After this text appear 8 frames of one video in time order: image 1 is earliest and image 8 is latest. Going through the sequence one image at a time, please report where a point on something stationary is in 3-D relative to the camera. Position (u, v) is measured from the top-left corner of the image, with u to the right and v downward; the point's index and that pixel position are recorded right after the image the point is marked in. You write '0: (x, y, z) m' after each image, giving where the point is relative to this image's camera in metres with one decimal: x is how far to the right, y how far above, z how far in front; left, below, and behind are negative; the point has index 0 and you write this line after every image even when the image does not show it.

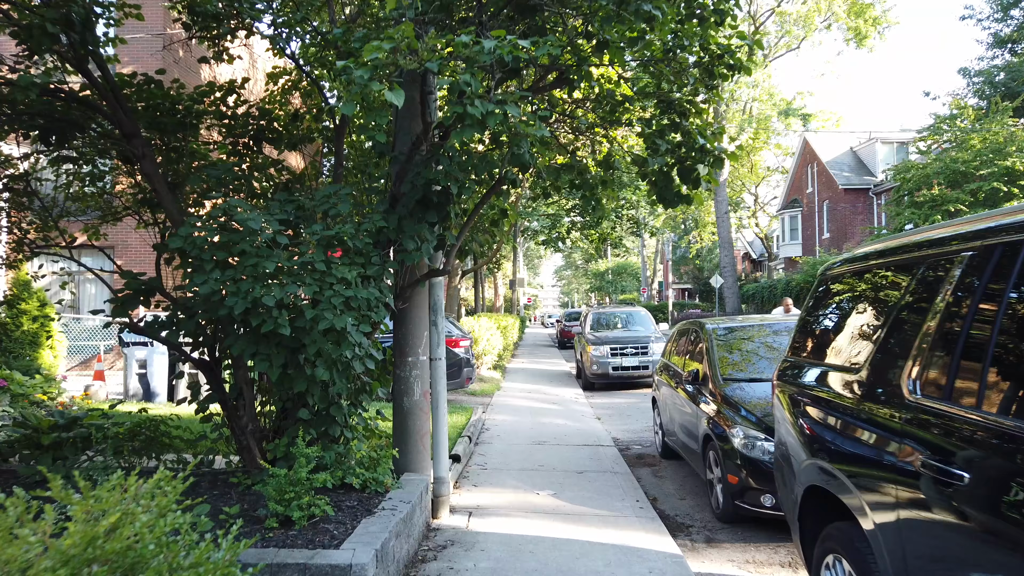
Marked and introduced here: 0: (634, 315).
0: (+2.6, -0.6, +16.2) m
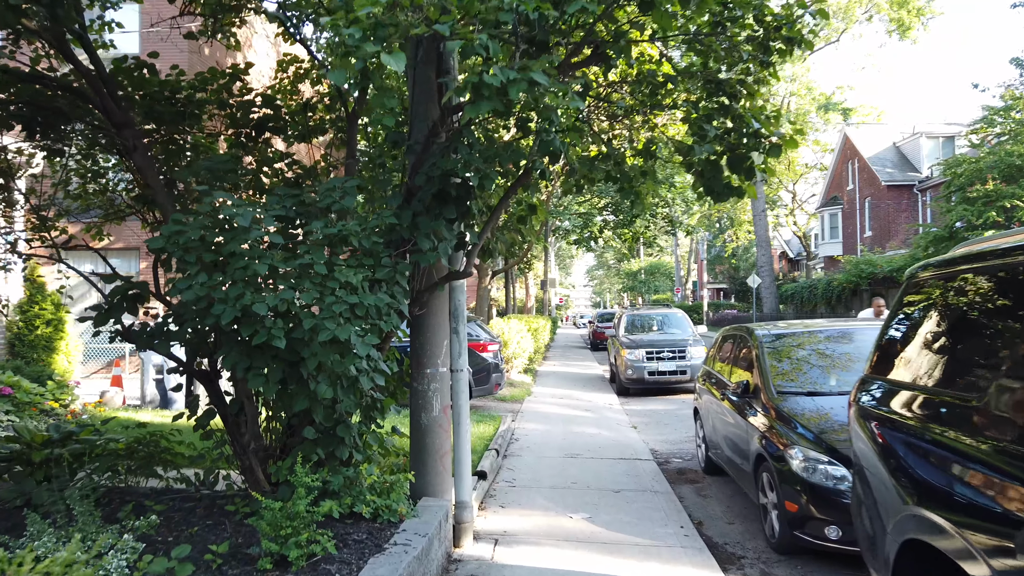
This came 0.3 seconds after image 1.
0: (+3.3, -0.6, +15.5) m
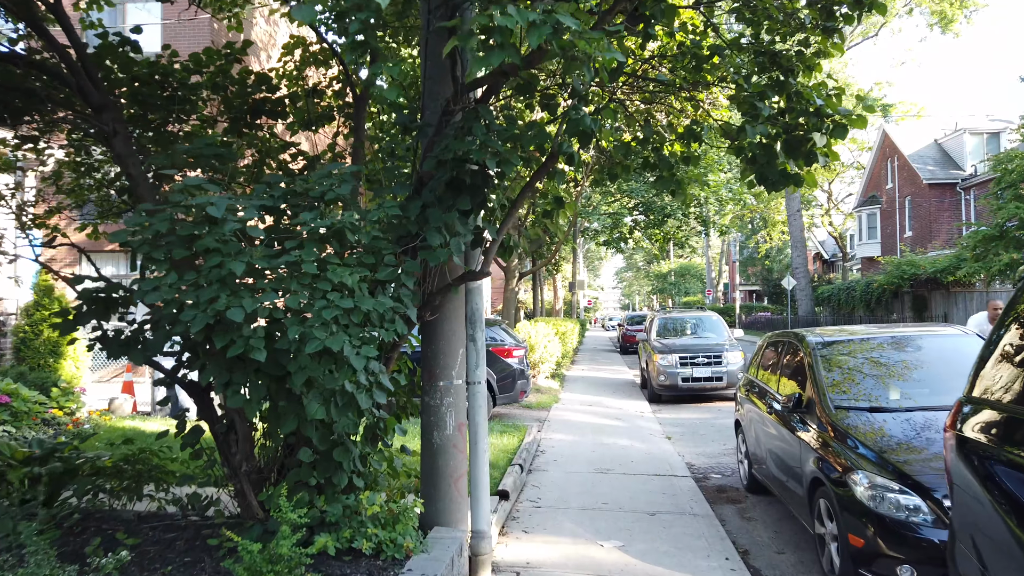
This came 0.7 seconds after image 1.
0: (+3.8, -0.6, +14.8) m
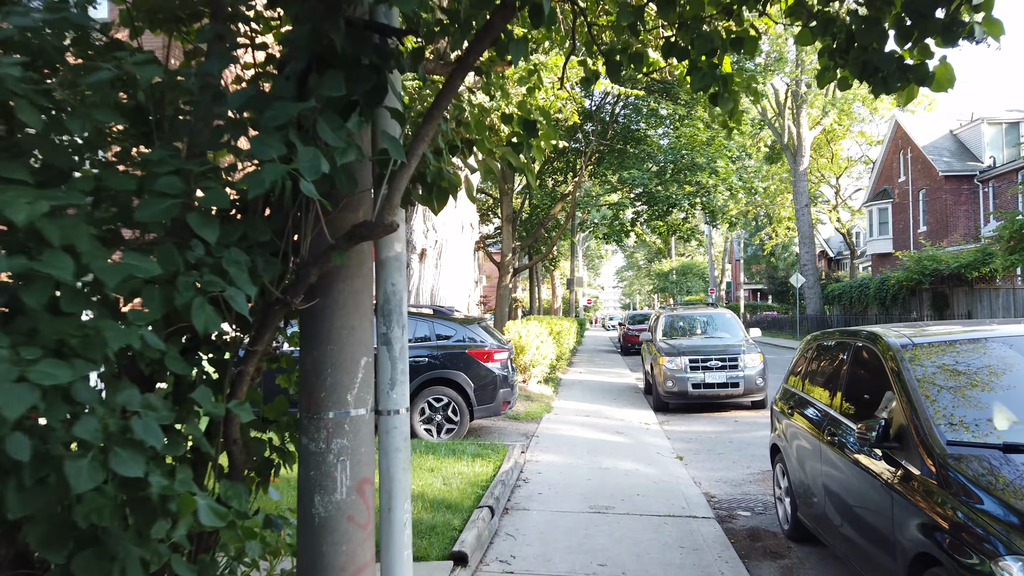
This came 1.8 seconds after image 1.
0: (+3.6, -0.5, +13.2) m
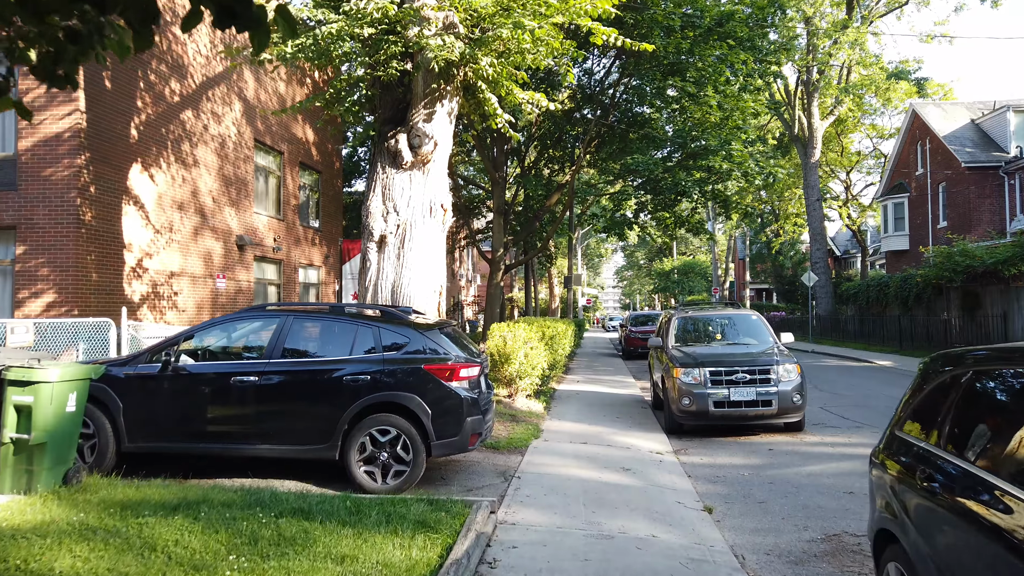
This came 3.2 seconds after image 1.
0: (+3.4, -0.5, +11.1) m
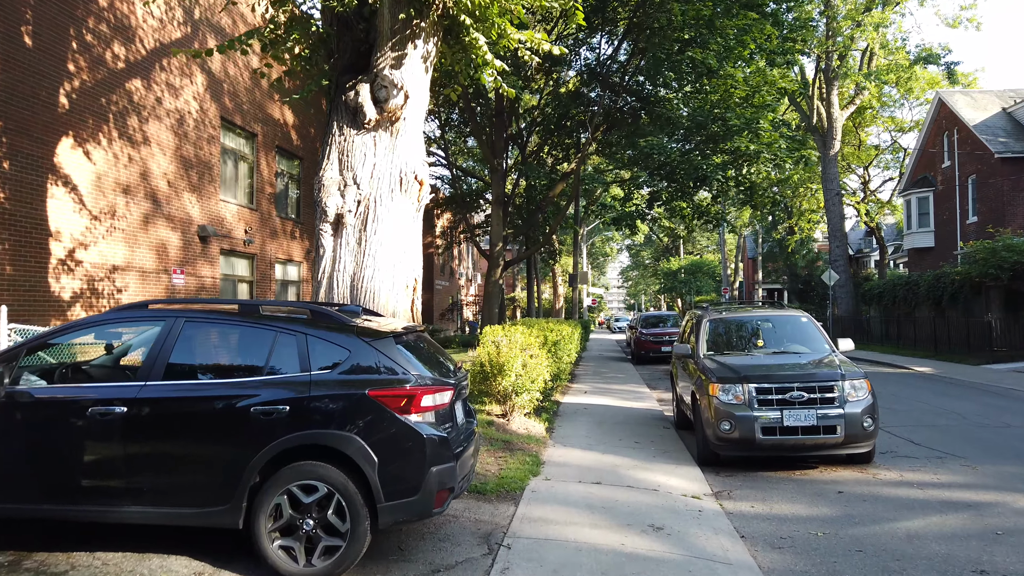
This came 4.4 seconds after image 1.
0: (+3.3, -0.4, +9.0) m
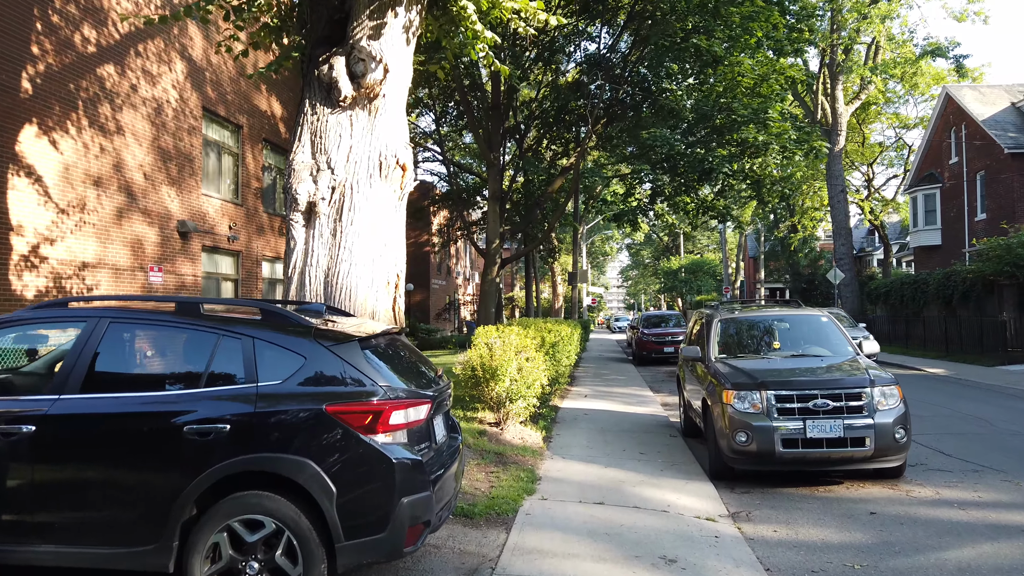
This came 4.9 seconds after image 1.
0: (+3.2, -0.4, +8.3) m
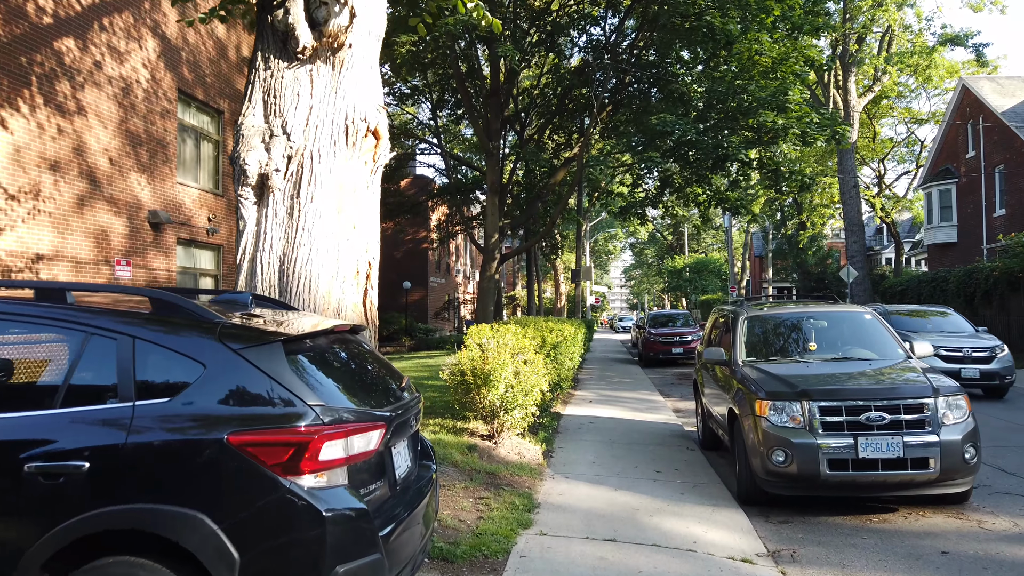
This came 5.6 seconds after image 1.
0: (+3.2, -0.3, +7.2) m
